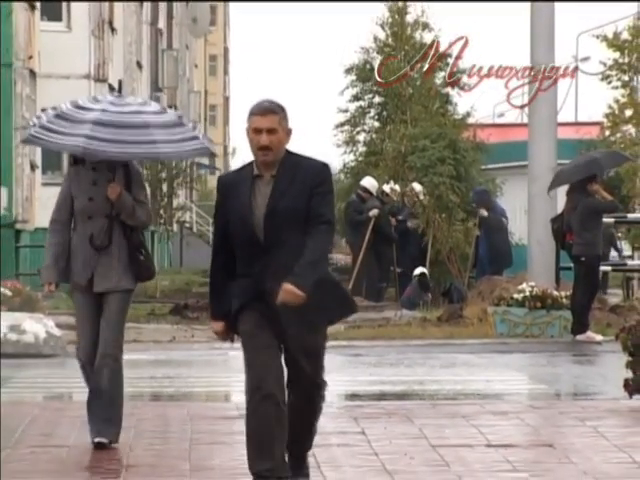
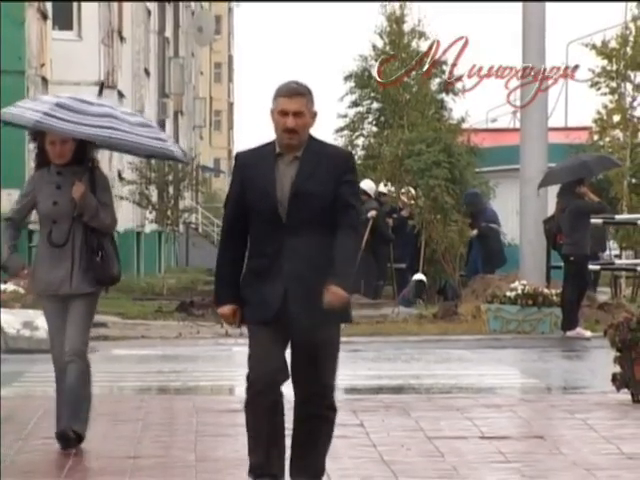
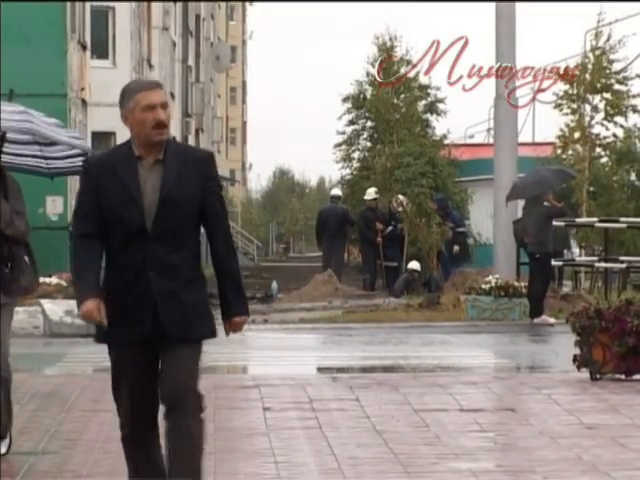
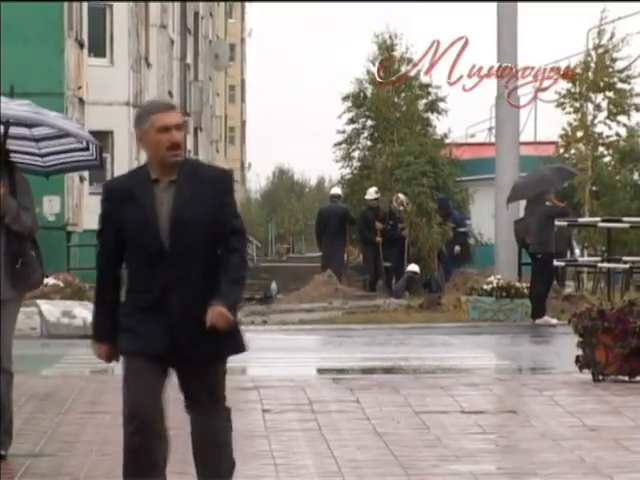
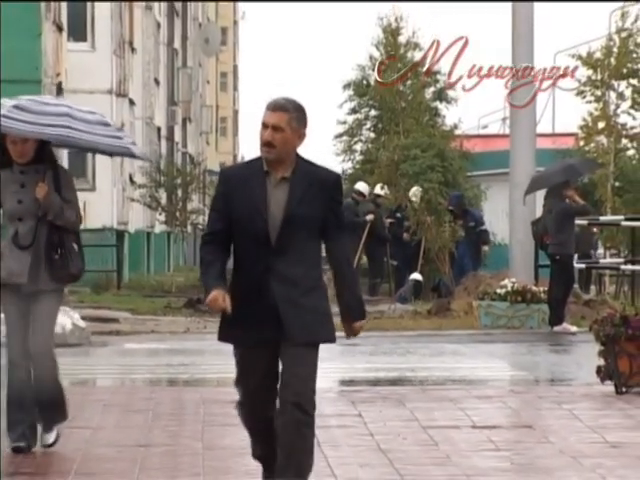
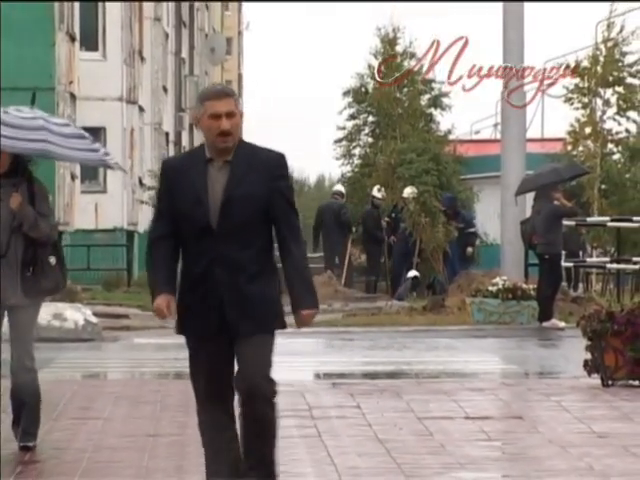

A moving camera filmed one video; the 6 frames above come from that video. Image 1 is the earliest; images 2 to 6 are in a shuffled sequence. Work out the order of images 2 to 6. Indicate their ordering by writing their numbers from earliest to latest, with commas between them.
2, 5, 6, 4, 3
